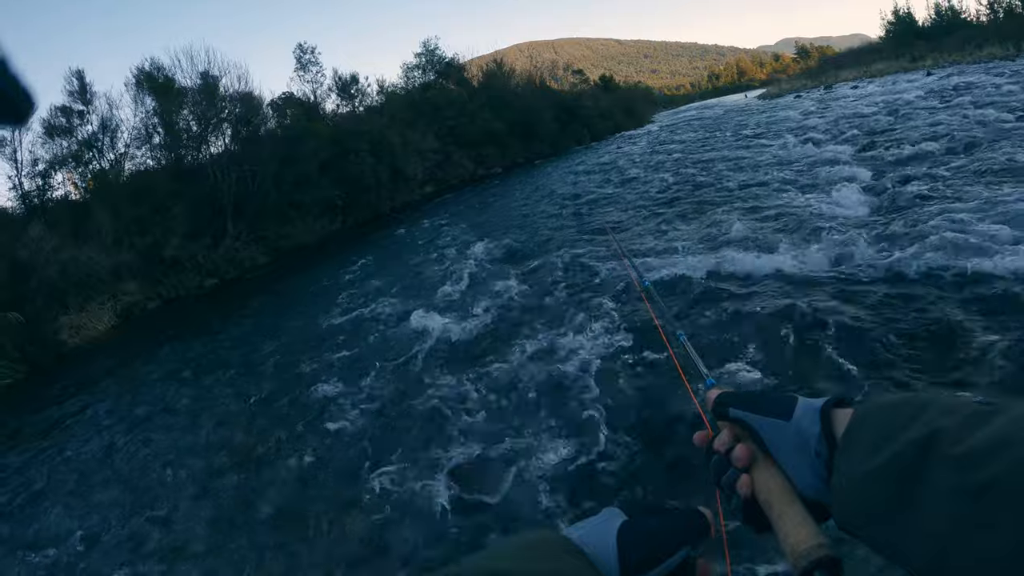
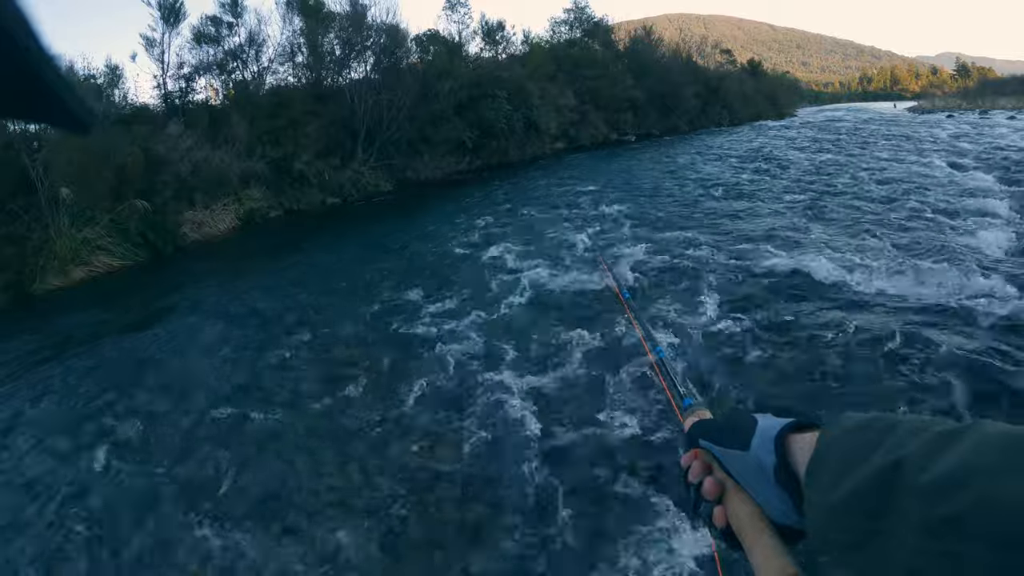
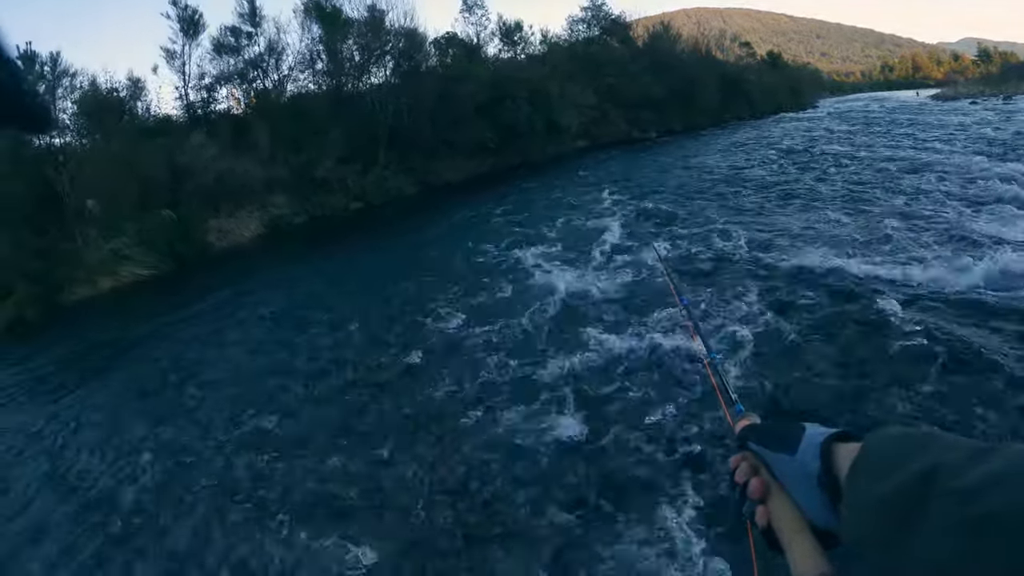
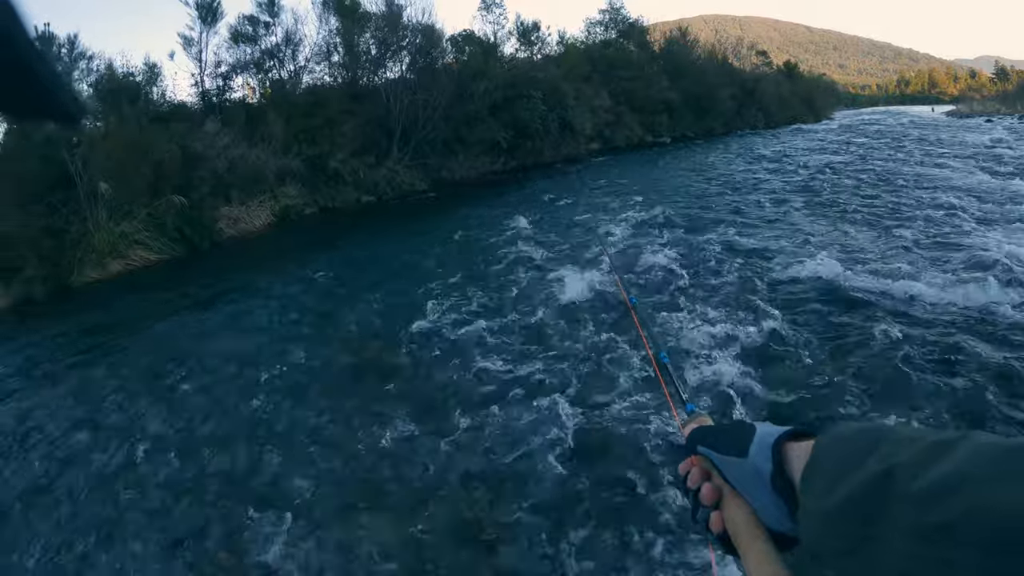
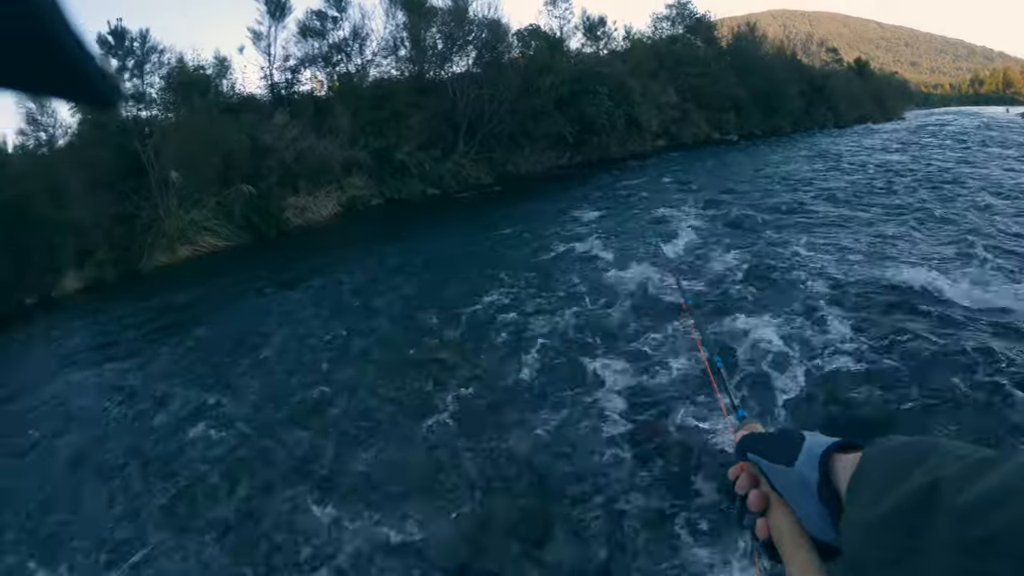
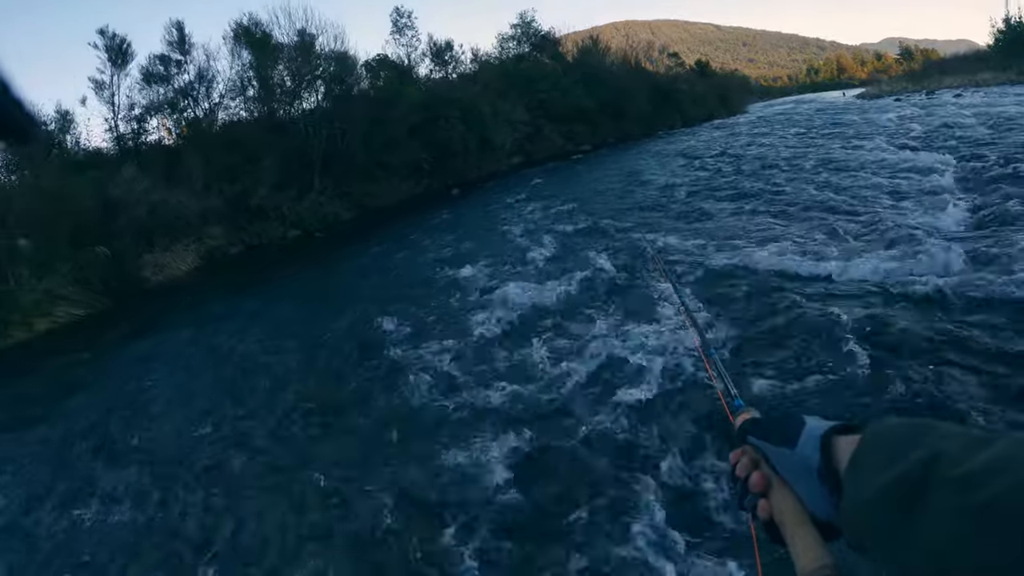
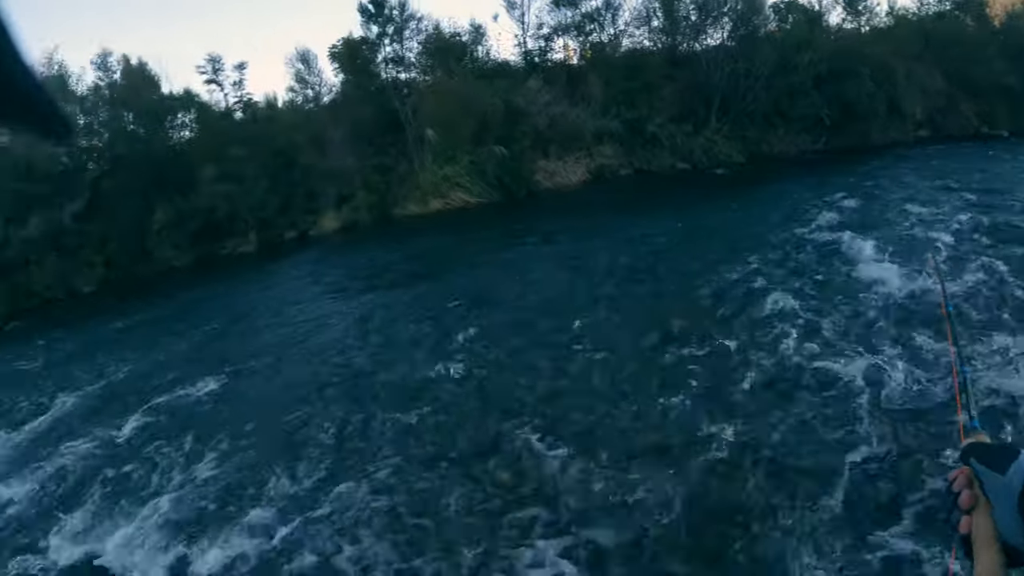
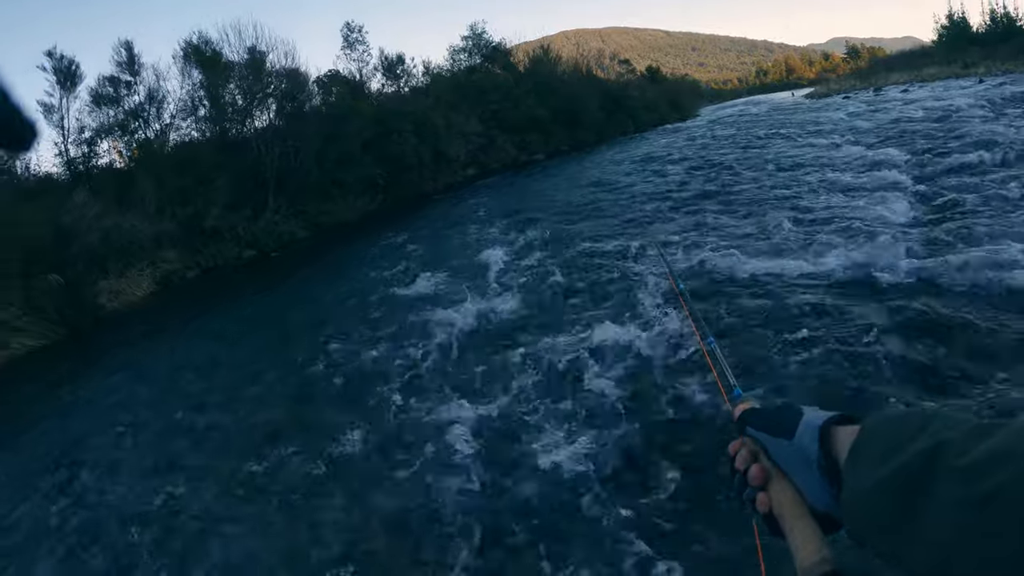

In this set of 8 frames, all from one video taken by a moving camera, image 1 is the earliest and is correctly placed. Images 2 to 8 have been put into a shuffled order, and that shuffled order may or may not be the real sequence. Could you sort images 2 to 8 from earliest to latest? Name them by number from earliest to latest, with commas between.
8, 6, 3, 2, 4, 5, 7
